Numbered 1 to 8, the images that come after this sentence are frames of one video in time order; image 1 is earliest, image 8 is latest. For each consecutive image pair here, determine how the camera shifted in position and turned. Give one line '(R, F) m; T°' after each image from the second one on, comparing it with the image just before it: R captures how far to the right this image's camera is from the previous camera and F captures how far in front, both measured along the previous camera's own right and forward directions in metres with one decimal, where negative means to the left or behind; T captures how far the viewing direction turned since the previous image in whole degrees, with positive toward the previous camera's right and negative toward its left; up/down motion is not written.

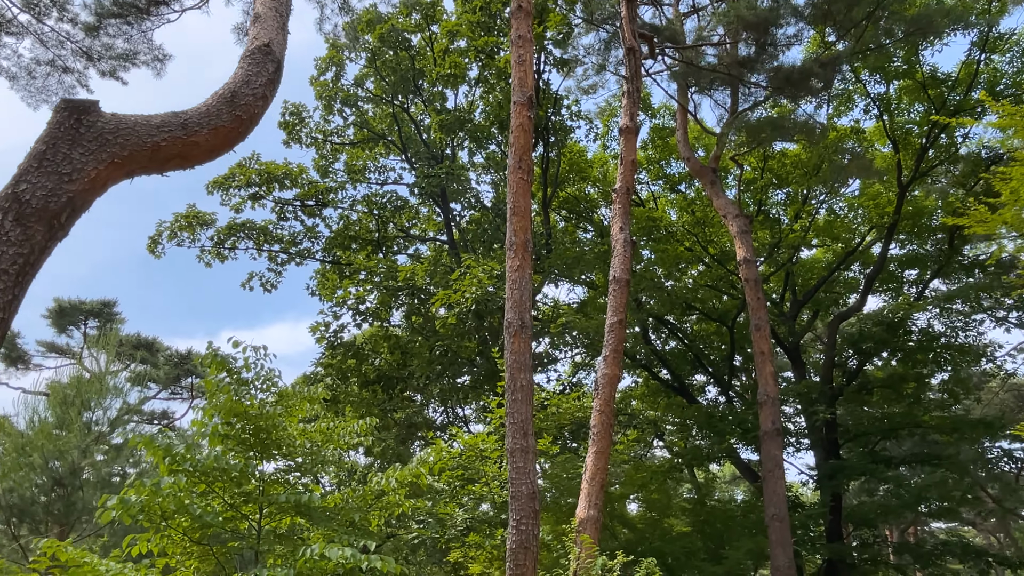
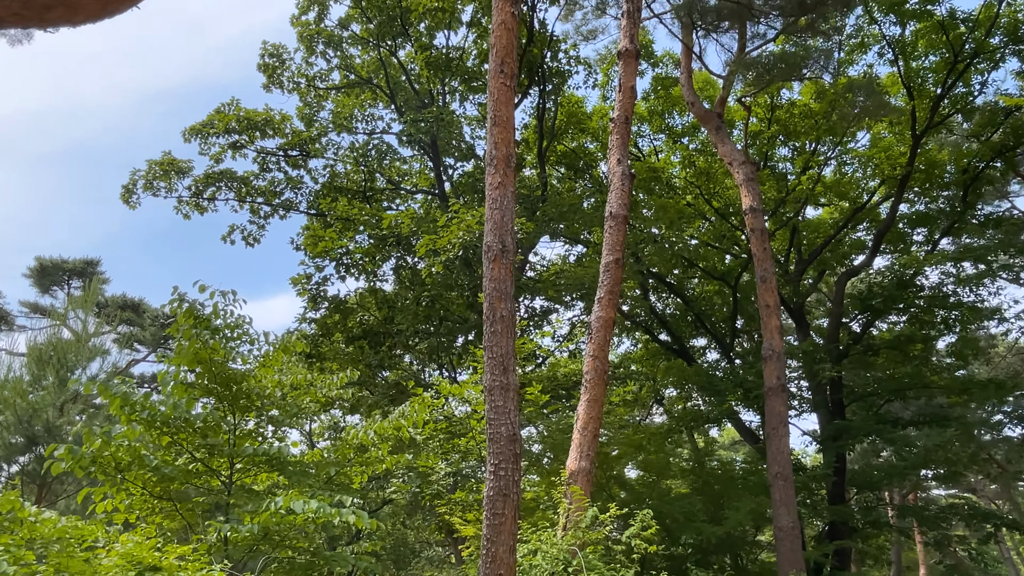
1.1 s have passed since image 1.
(+0.1, +0.5) m; 0°
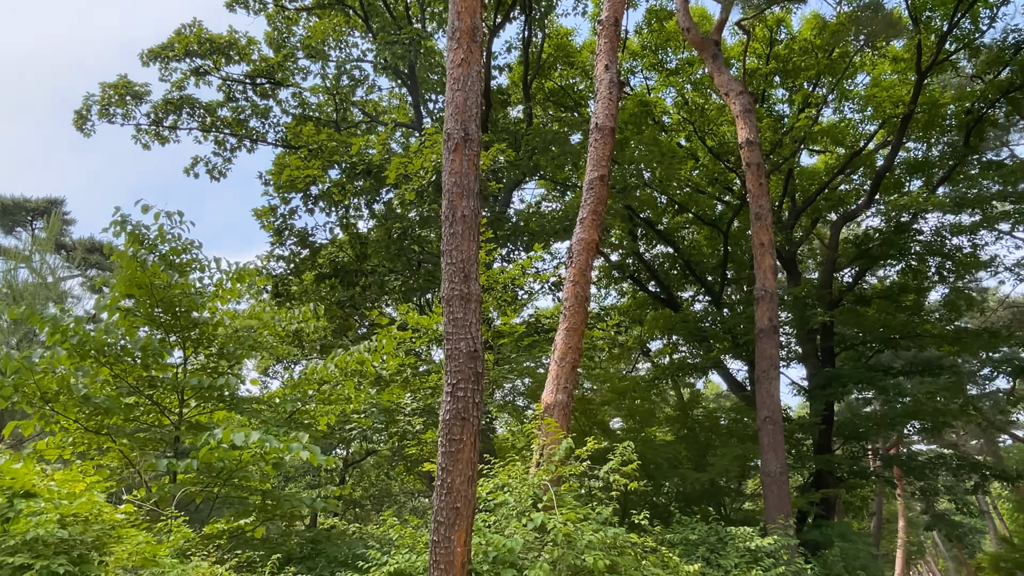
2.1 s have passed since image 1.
(+0.1, +0.5) m; +1°
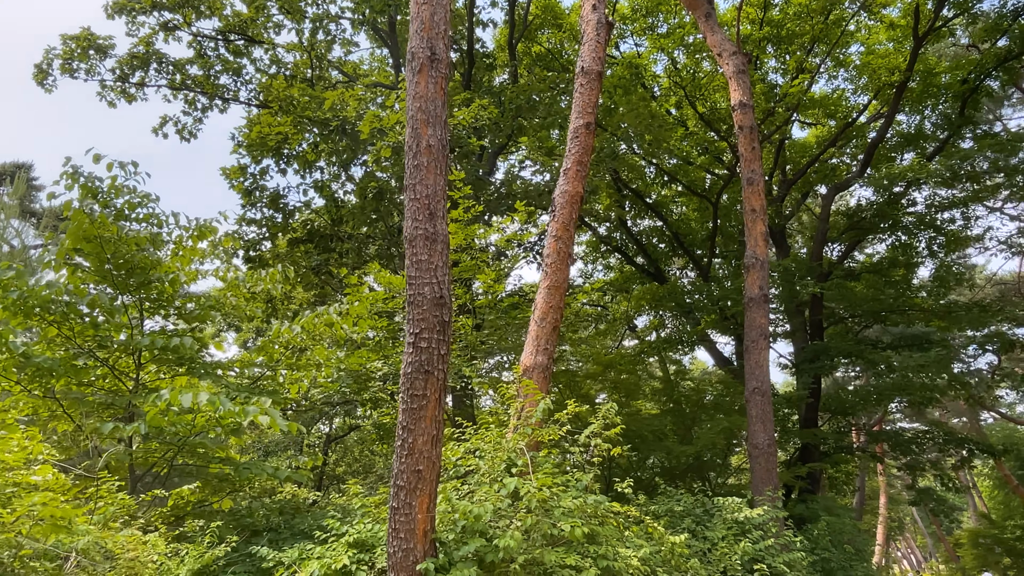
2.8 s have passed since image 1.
(+0.1, +0.3) m; +1°
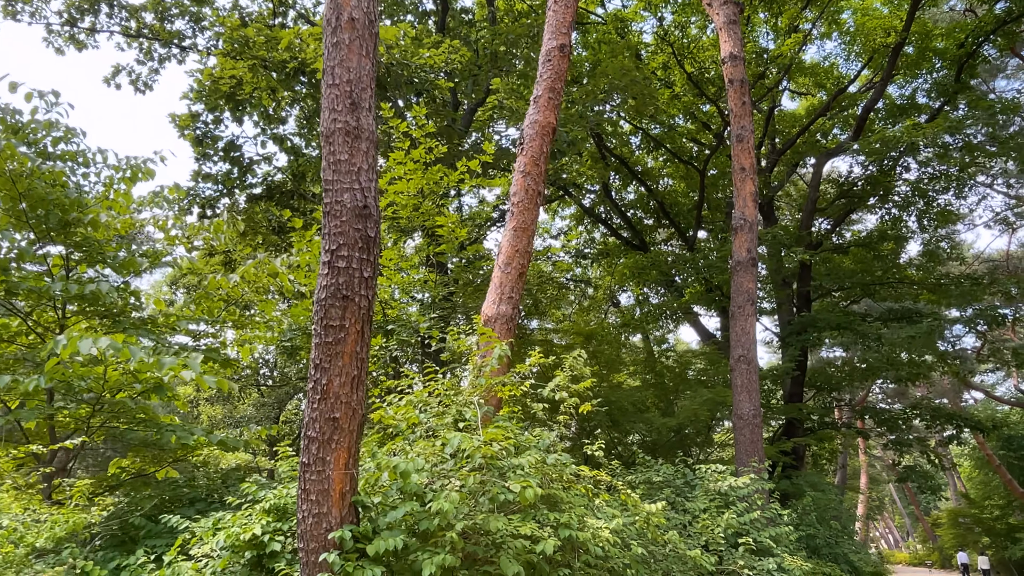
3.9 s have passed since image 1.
(+0.1, +0.5) m; +1°
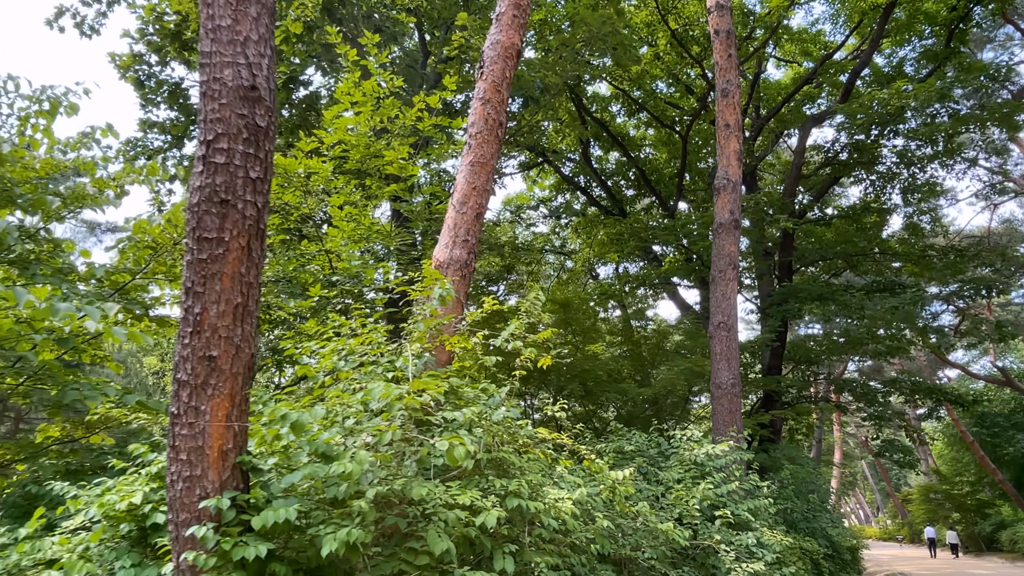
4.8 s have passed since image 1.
(+0.1, +0.5) m; +2°
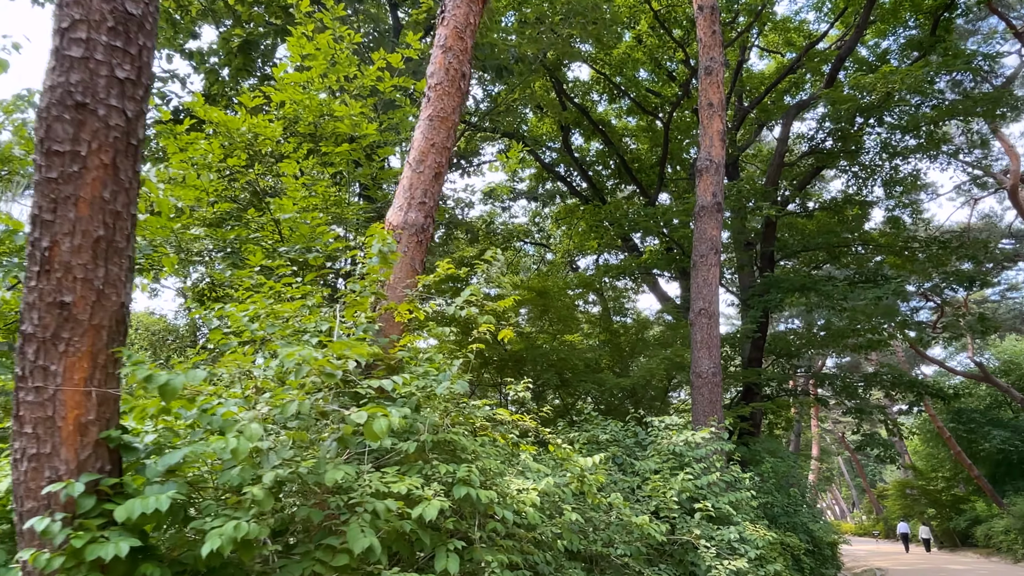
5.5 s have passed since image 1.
(+0.1, +0.3) m; +2°
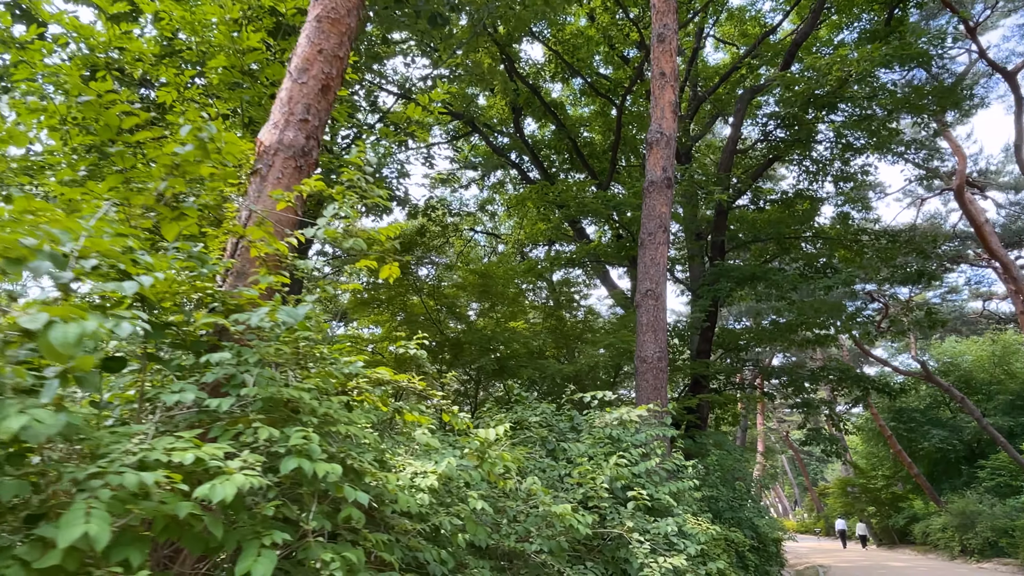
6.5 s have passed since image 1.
(+0.2, +0.5) m; +4°
